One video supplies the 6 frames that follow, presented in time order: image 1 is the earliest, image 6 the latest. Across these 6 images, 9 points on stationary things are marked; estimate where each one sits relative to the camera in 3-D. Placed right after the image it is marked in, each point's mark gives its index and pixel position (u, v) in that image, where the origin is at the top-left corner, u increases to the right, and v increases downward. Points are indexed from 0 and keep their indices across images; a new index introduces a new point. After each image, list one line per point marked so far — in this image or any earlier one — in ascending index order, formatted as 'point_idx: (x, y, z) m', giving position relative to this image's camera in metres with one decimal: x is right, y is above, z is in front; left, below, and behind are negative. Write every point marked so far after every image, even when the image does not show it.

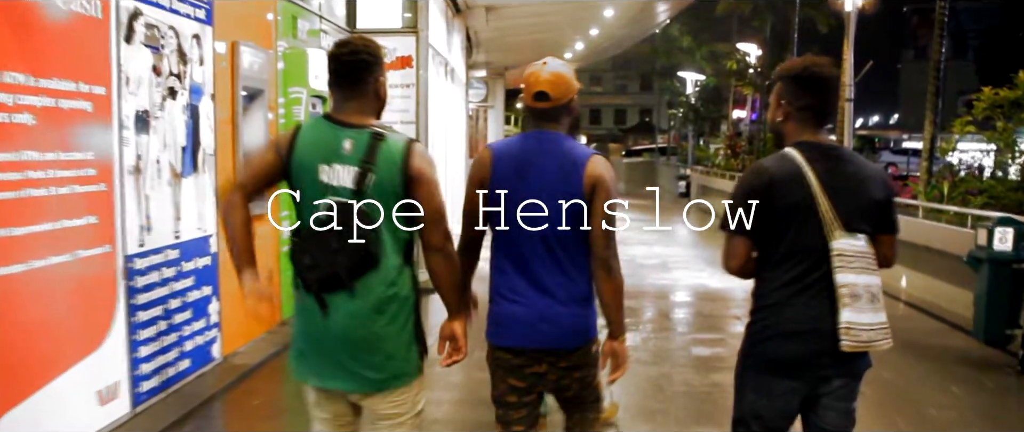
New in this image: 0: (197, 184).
0: (-1.9, +0.2, +5.1) m
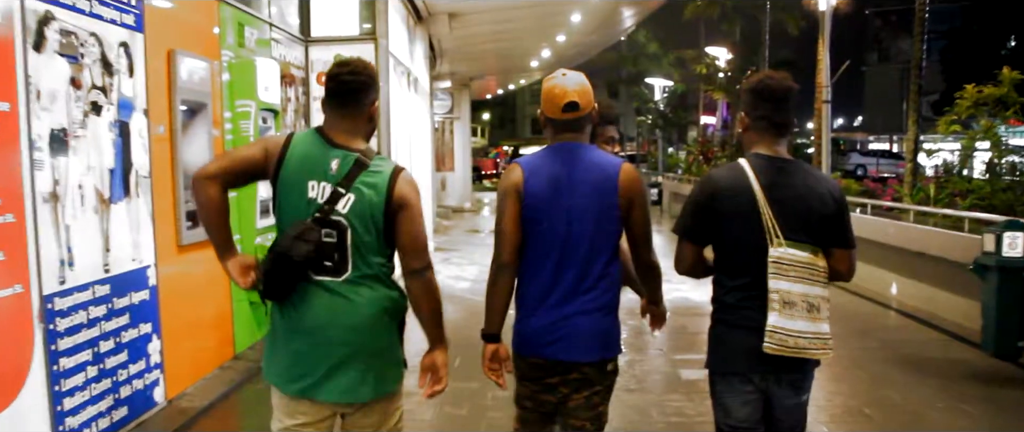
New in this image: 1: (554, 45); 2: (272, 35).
0: (-2.0, 0.0, +4.6) m
1: (+1.0, +4.0, +19.9) m
2: (-2.0, +1.5, +7.0) m
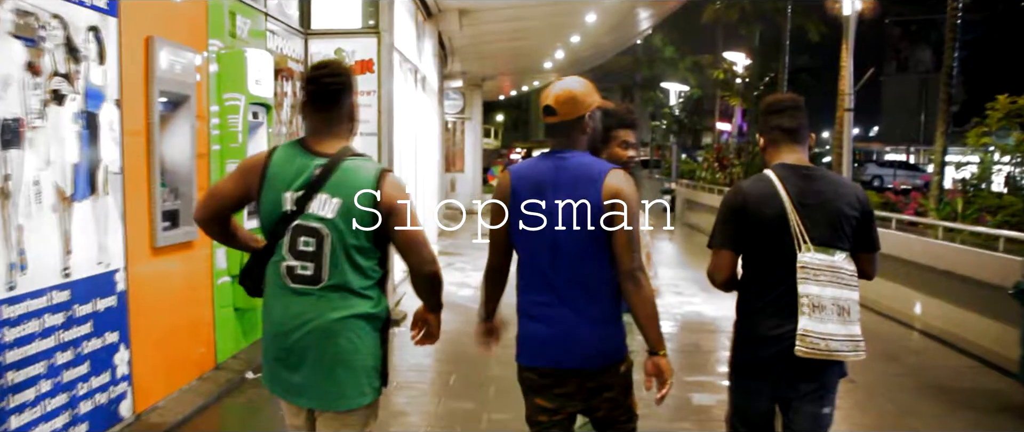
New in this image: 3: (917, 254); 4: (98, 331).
0: (-2.0, 0.0, +4.2) m
1: (+1.3, +3.9, +19.5) m
2: (-1.9, +1.5, +6.6) m
3: (+4.0, -0.4, +8.5) m
4: (-2.0, -0.6, +4.2) m
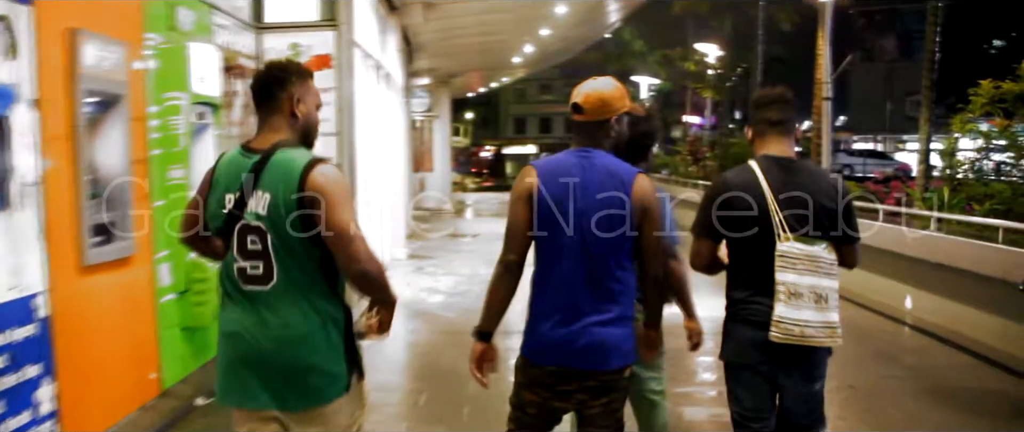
0: (-2.2, 0.0, +3.7) m
1: (+0.5, +3.9, +19.0) m
2: (-2.1, +1.4, +6.1) m
3: (+3.8, -0.3, +8.1) m
4: (-2.1, -0.6, +3.7) m
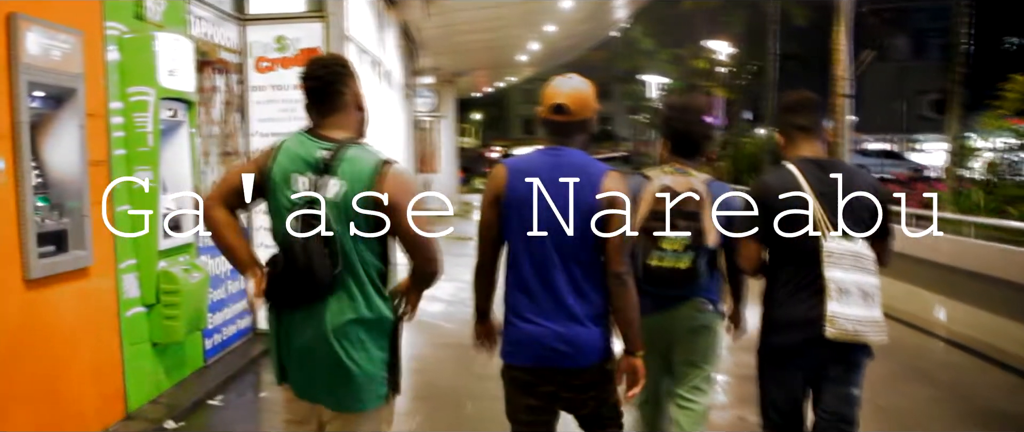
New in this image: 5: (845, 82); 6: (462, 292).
0: (-2.2, -0.1, +3.2) m
1: (+0.7, +3.9, +18.5) m
2: (-2.1, +1.4, +5.6) m
3: (+3.8, -0.3, +7.6) m
4: (-2.2, -0.7, +3.2) m
5: (+4.5, +1.8, +11.5) m
6: (-0.6, -0.9, +9.9) m
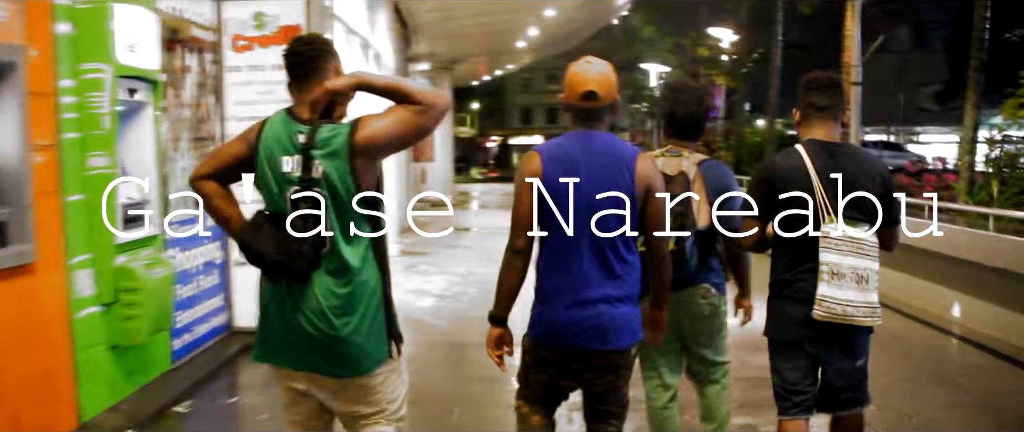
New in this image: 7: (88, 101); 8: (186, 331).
0: (-2.2, 0.0, +2.8) m
1: (+0.6, +4.1, +18.1) m
2: (-2.1, +1.4, +5.2) m
3: (+3.7, -0.3, +7.2) m
4: (-2.2, -0.6, +2.8) m
5: (+4.4, +1.9, +11.0) m
6: (-0.6, -0.8, +9.5) m
7: (-2.1, +0.6, +4.3) m
8: (-2.2, -0.8, +5.7) m
